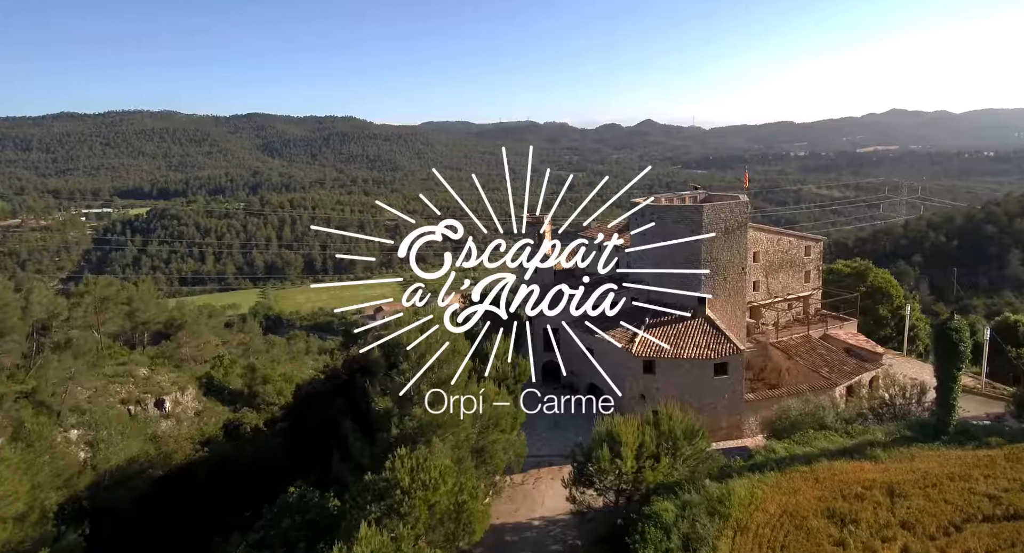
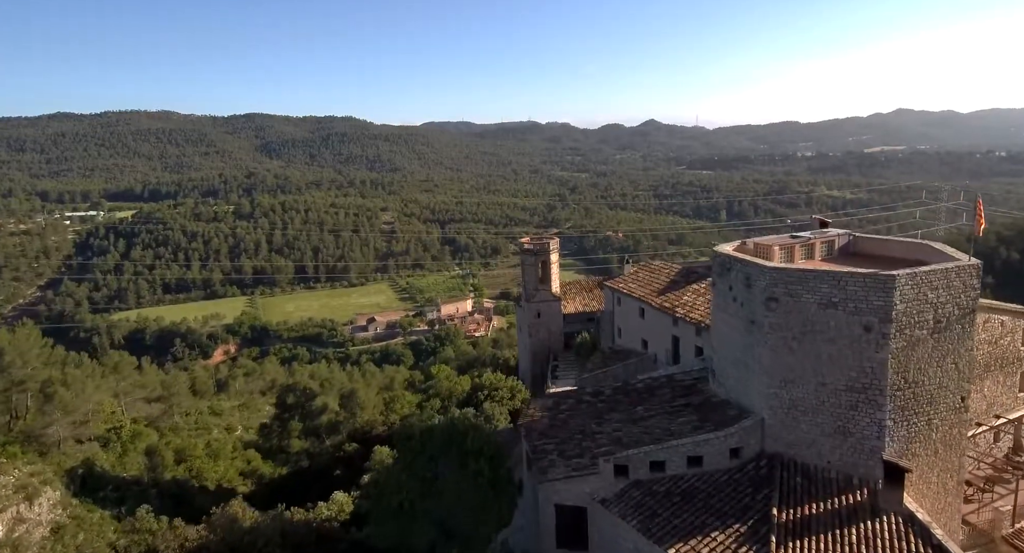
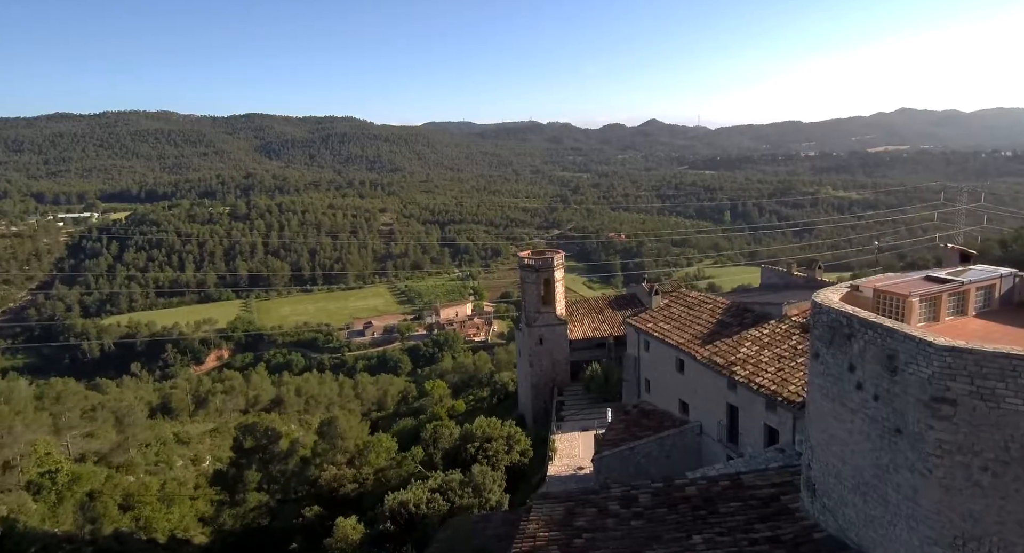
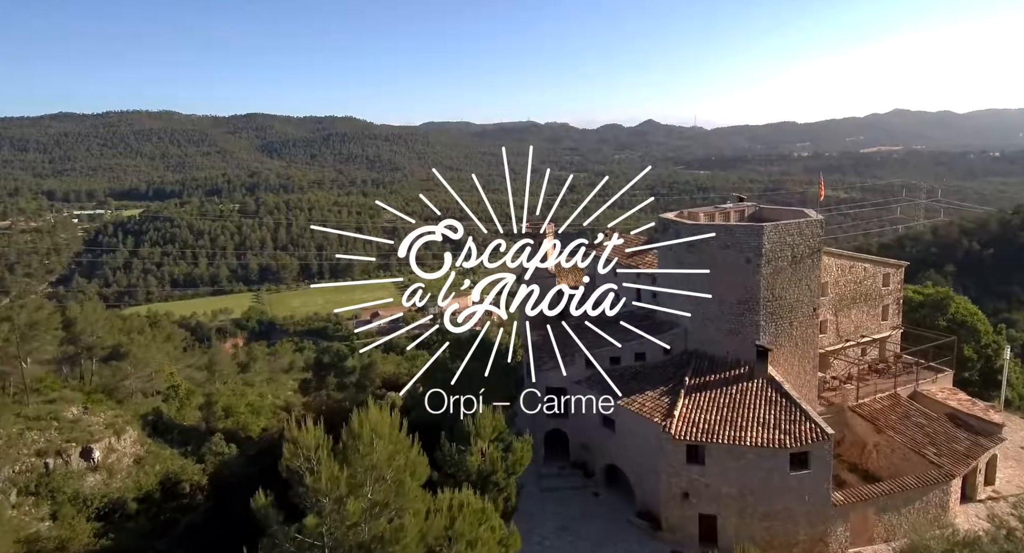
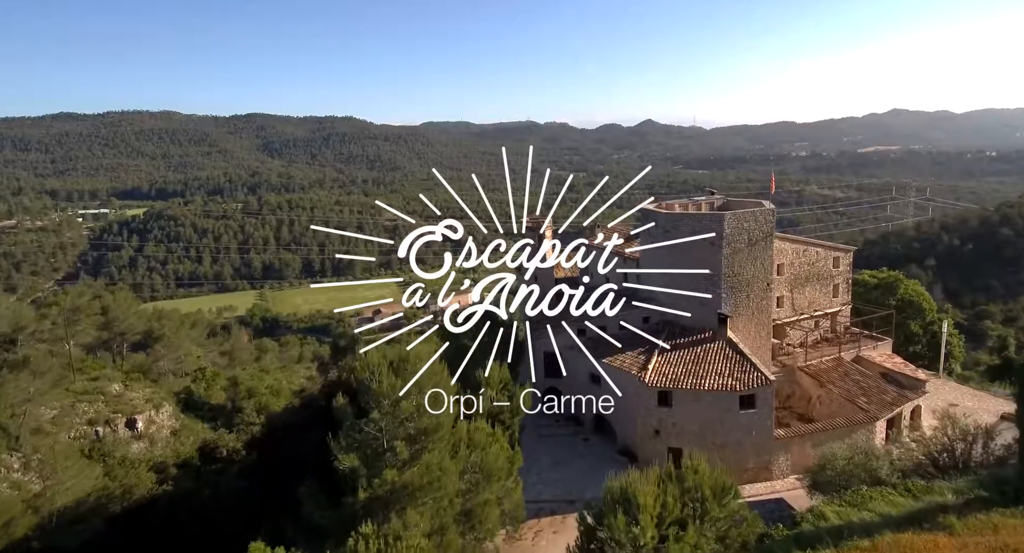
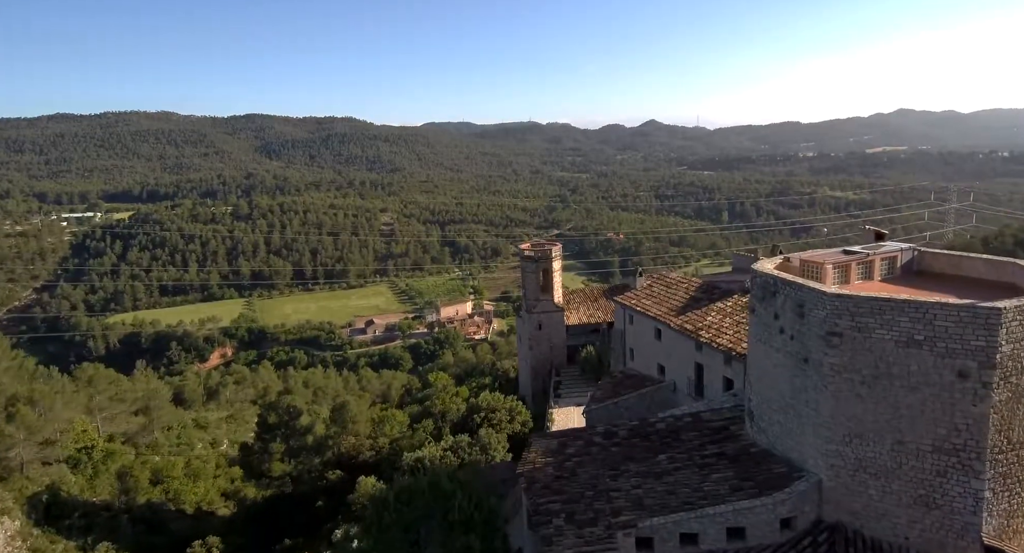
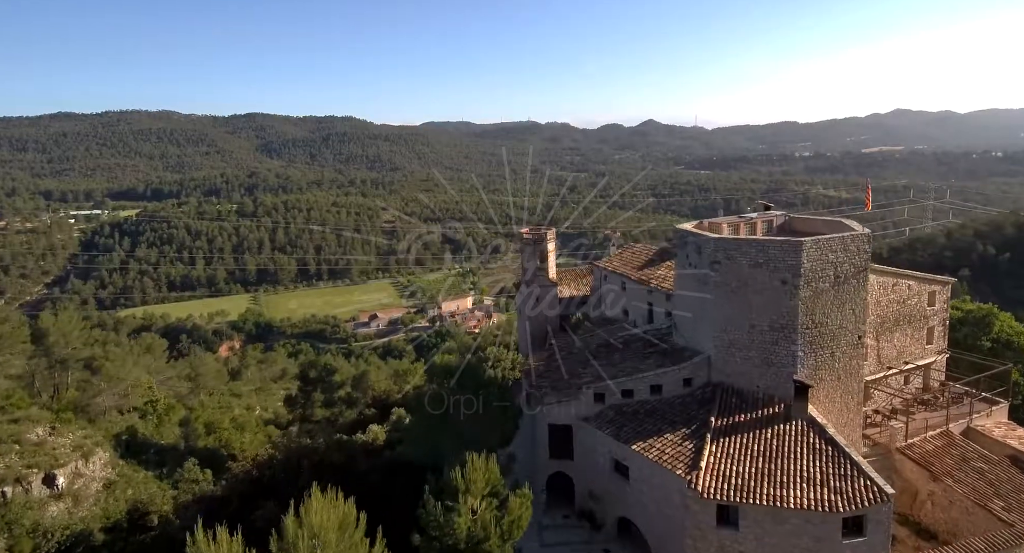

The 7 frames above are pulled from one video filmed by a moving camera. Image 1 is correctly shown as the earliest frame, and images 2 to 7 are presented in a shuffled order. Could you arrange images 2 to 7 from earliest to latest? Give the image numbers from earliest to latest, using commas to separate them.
5, 4, 7, 2, 6, 3
